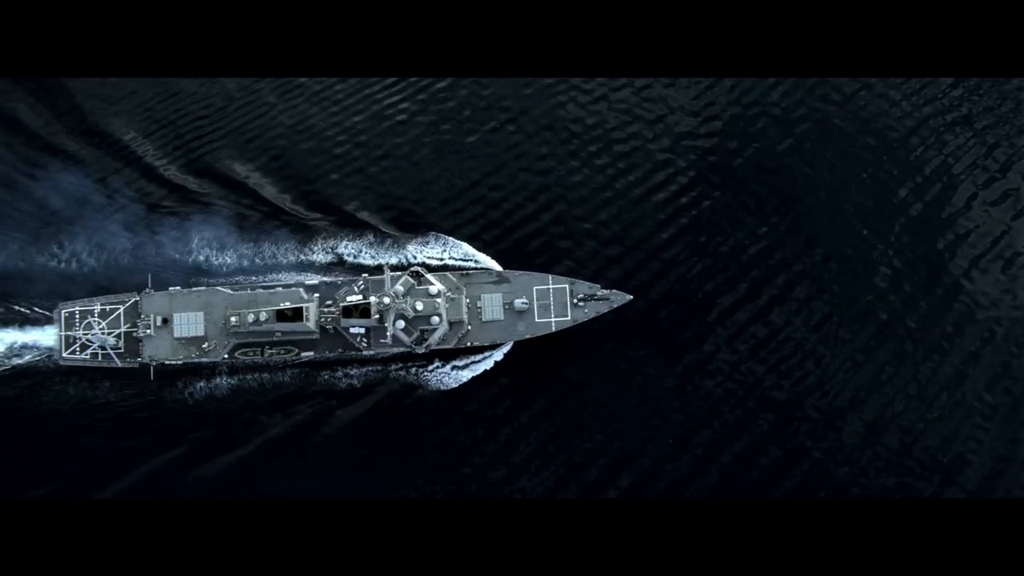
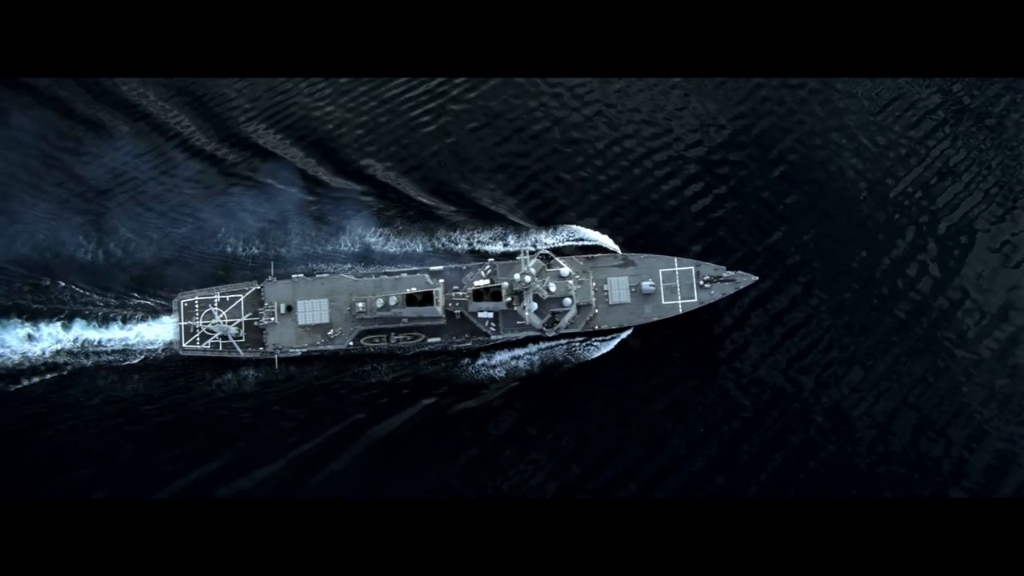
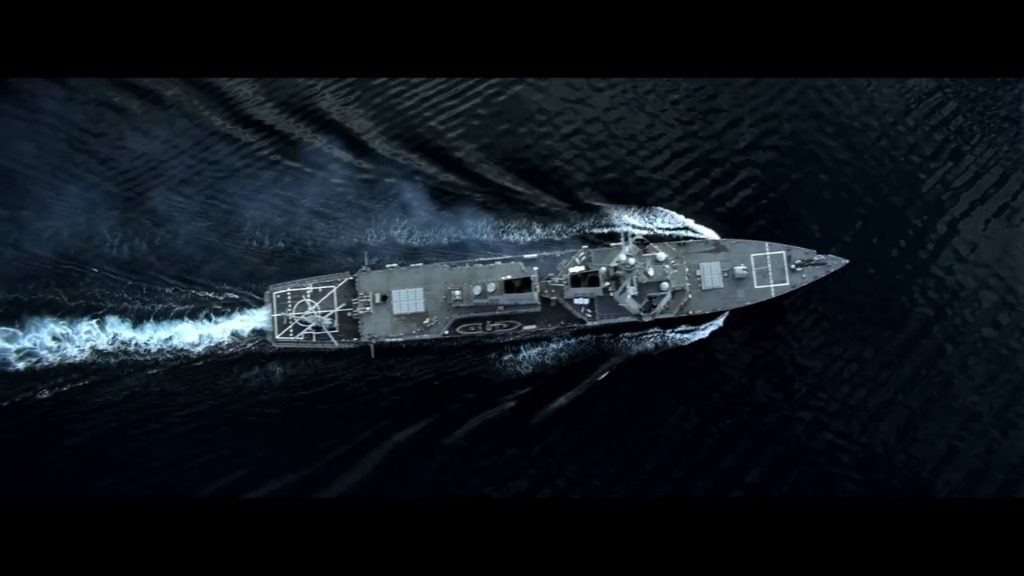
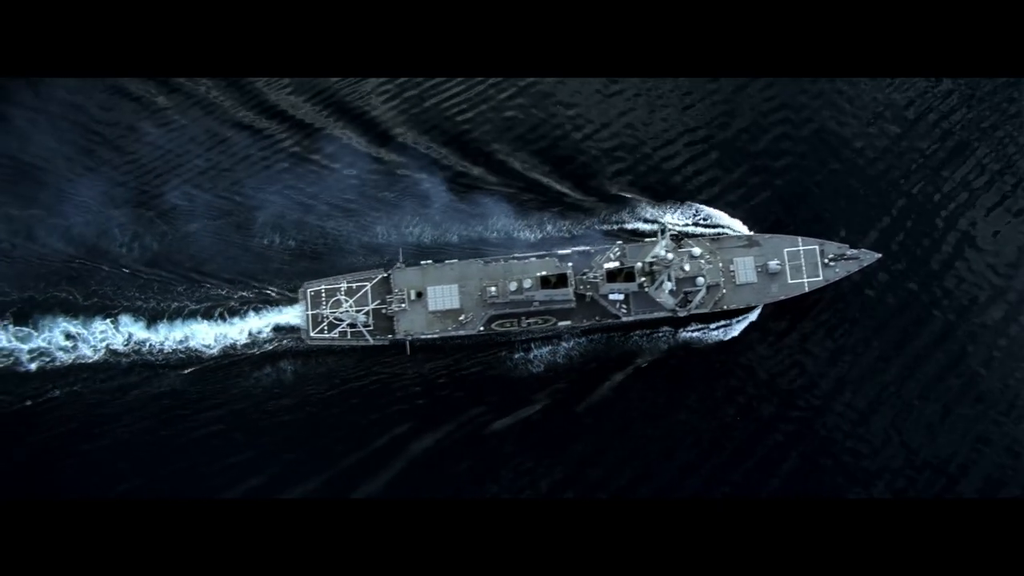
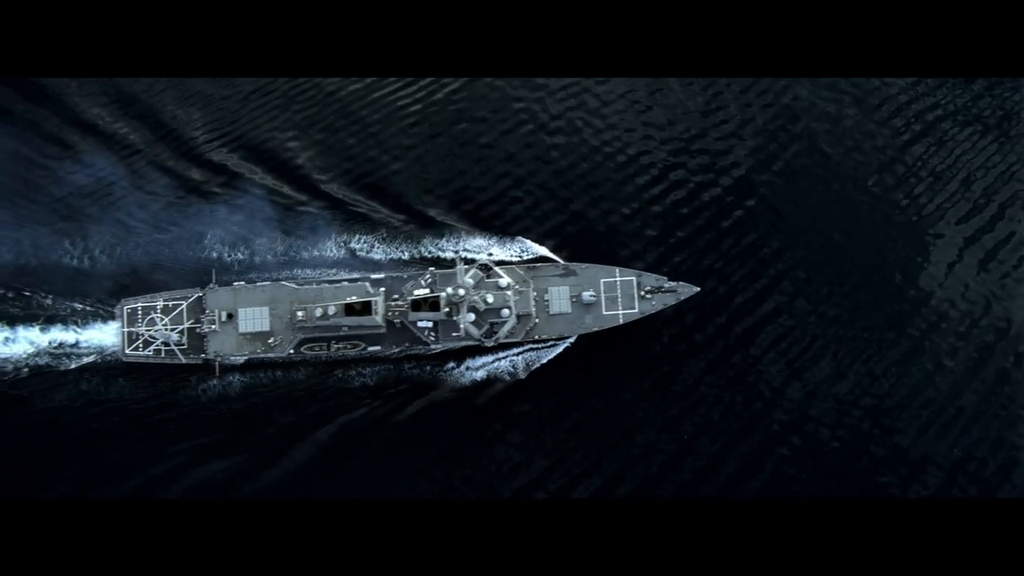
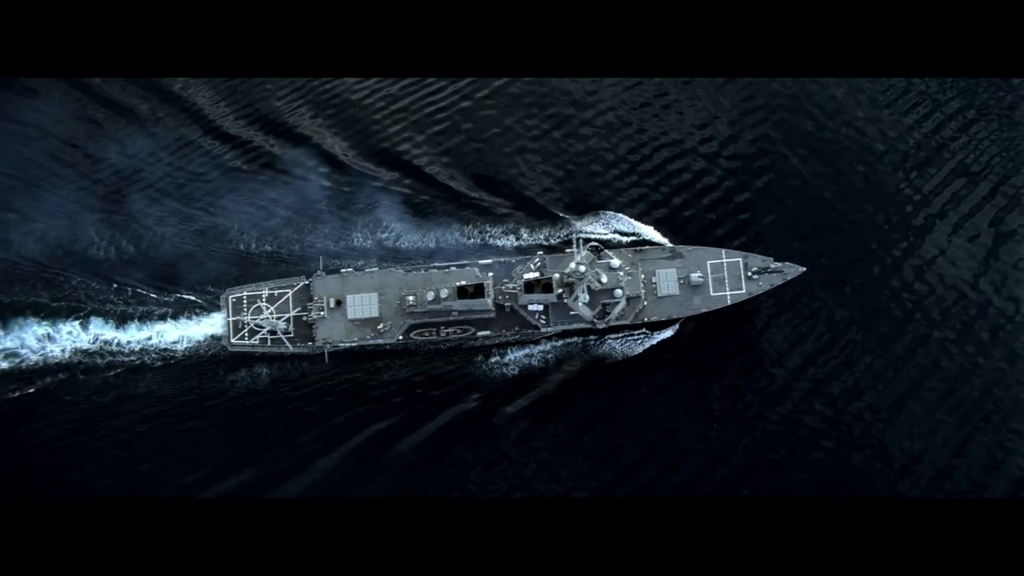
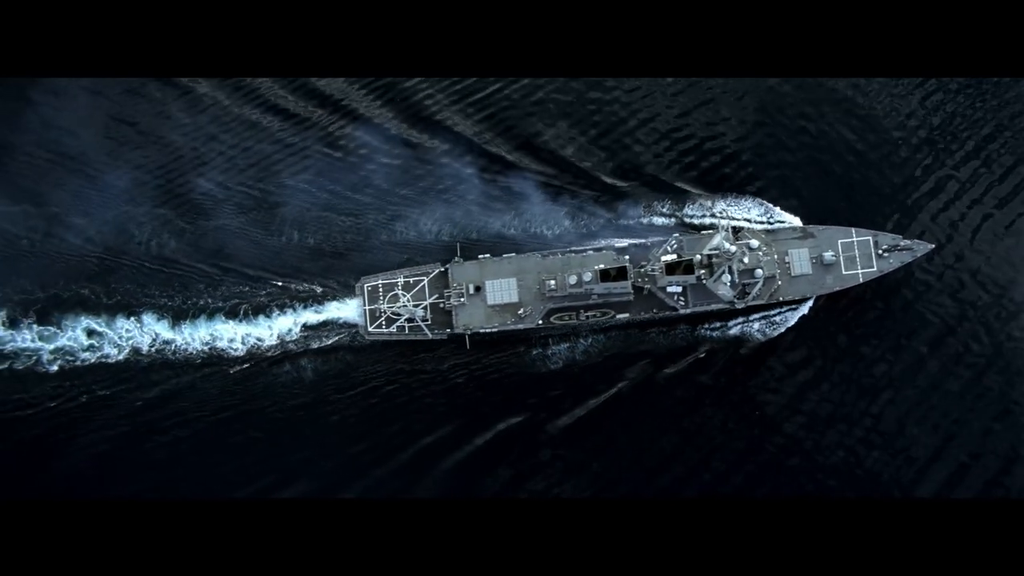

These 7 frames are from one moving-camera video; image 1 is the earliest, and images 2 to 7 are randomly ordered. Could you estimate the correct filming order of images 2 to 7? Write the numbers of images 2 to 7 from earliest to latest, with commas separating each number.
5, 2, 6, 3, 4, 7
